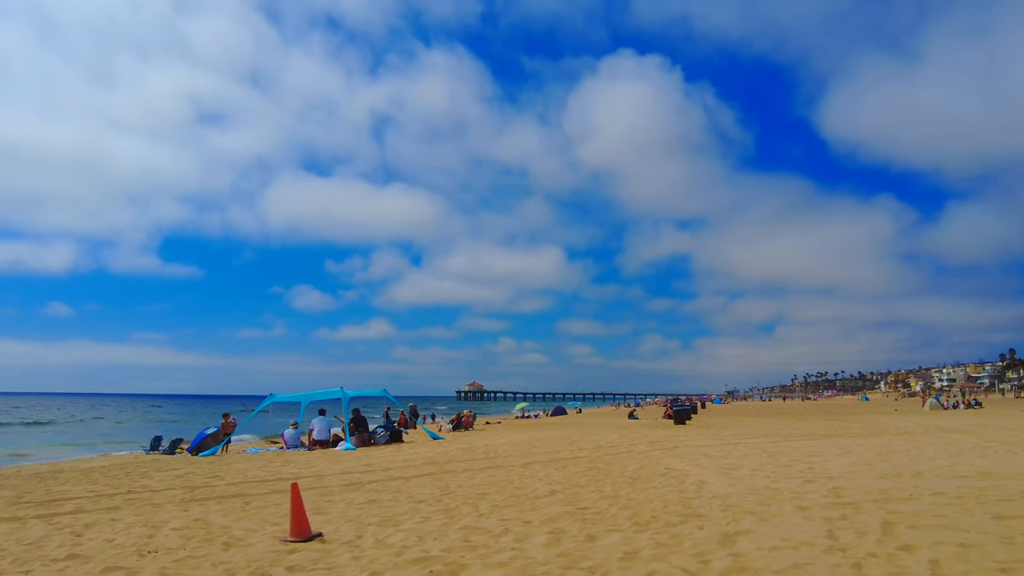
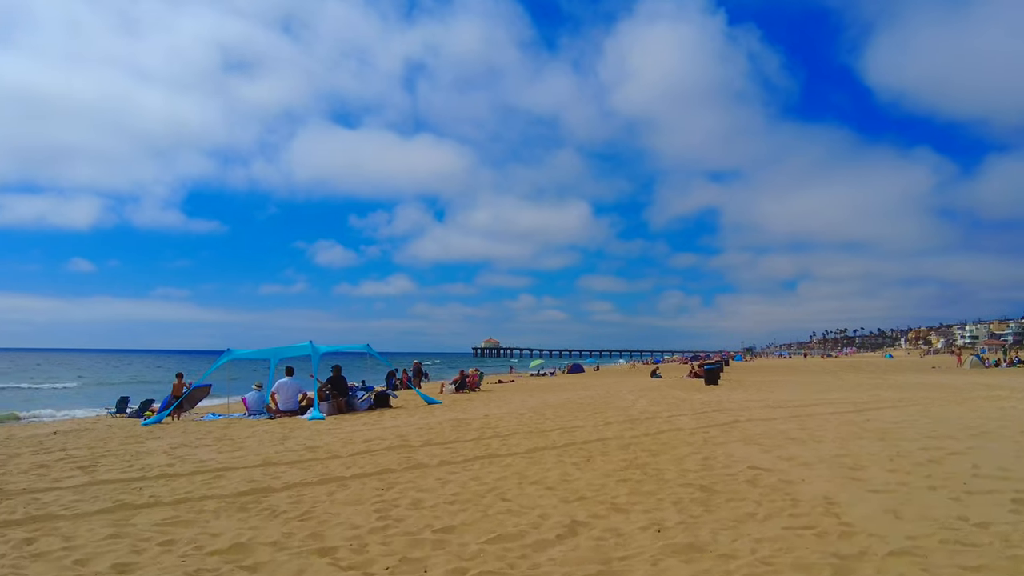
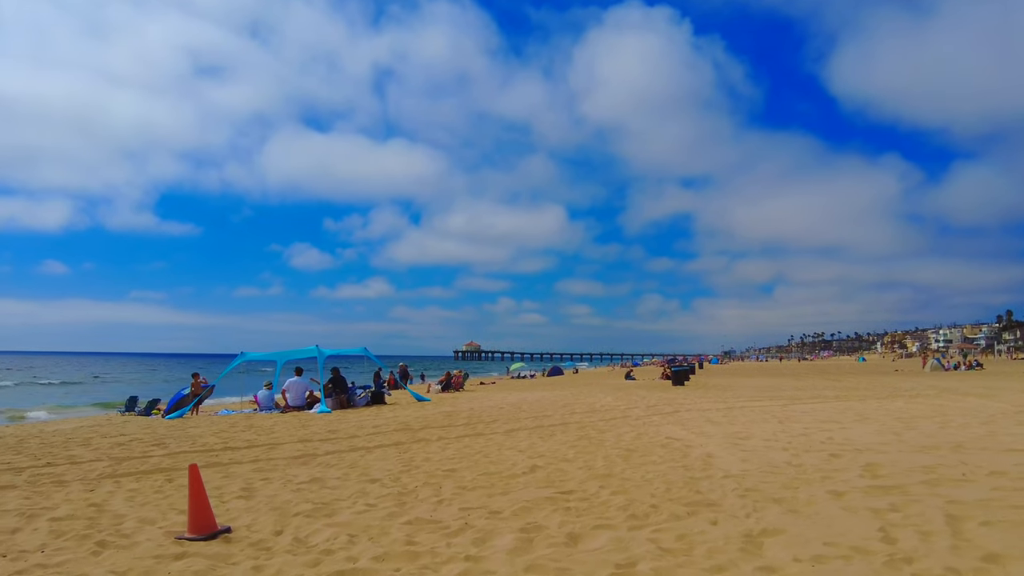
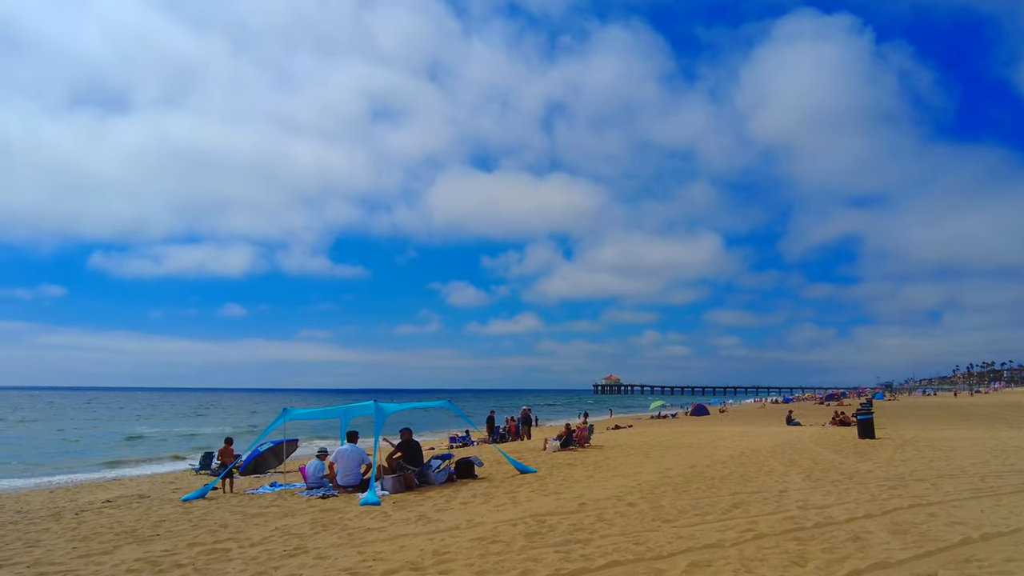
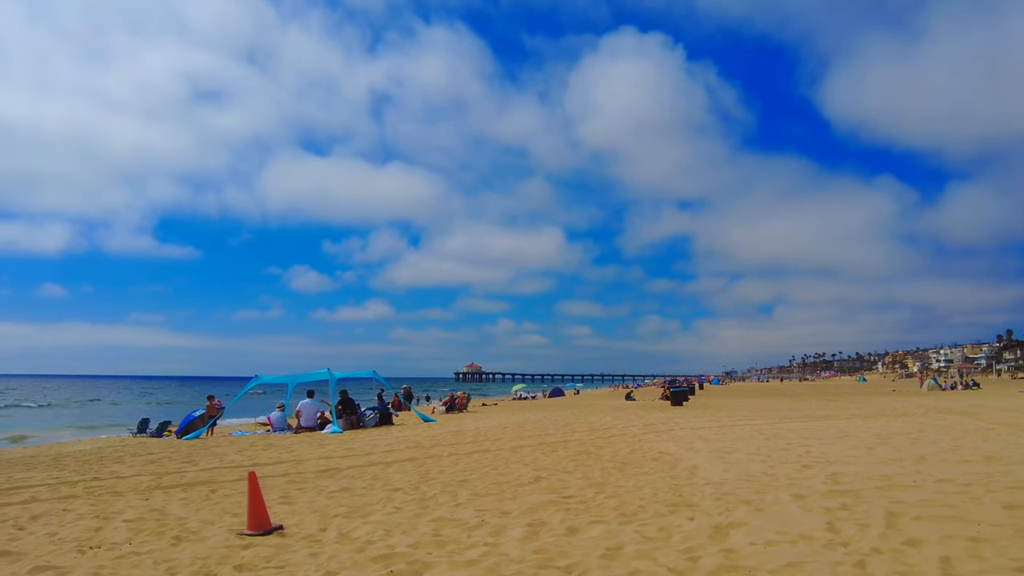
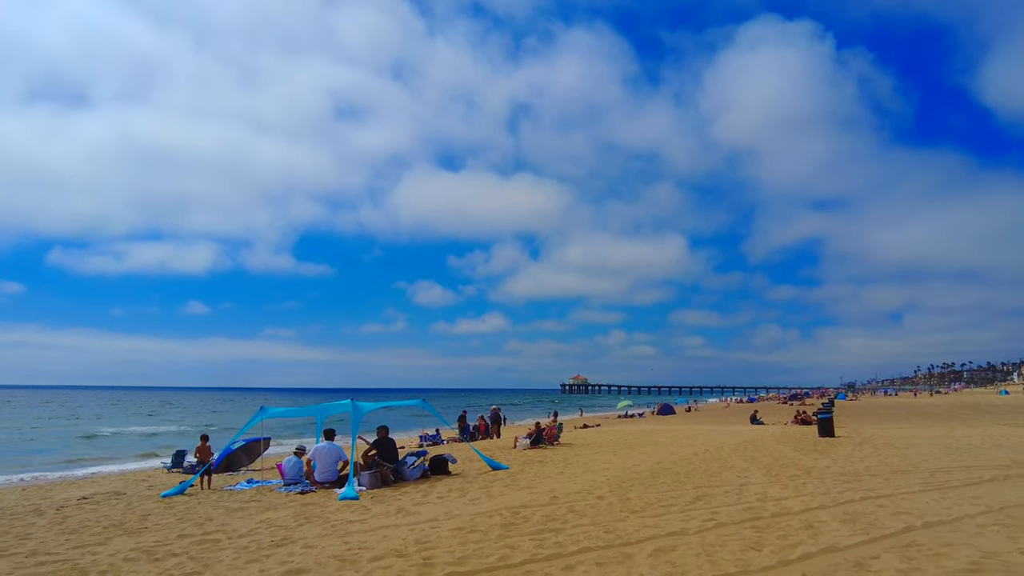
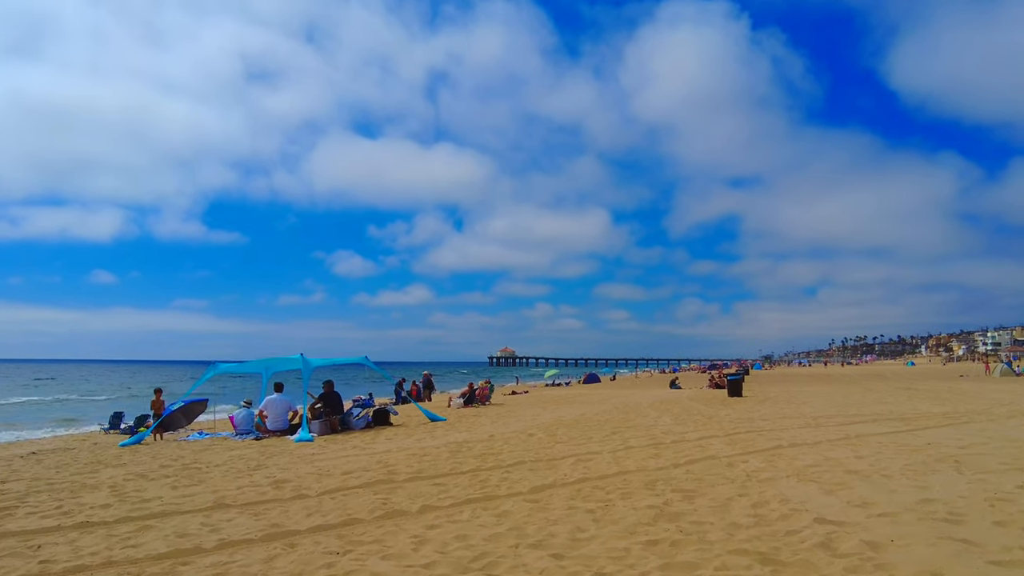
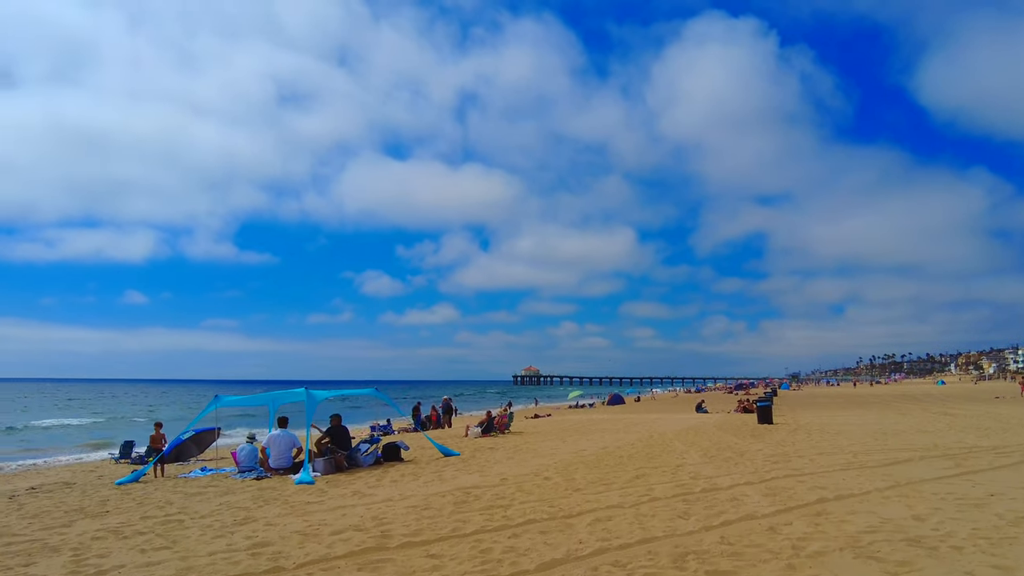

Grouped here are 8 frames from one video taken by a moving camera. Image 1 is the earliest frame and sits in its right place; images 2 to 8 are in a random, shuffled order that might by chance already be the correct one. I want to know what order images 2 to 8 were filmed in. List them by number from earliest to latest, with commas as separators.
5, 3, 2, 7, 8, 6, 4
